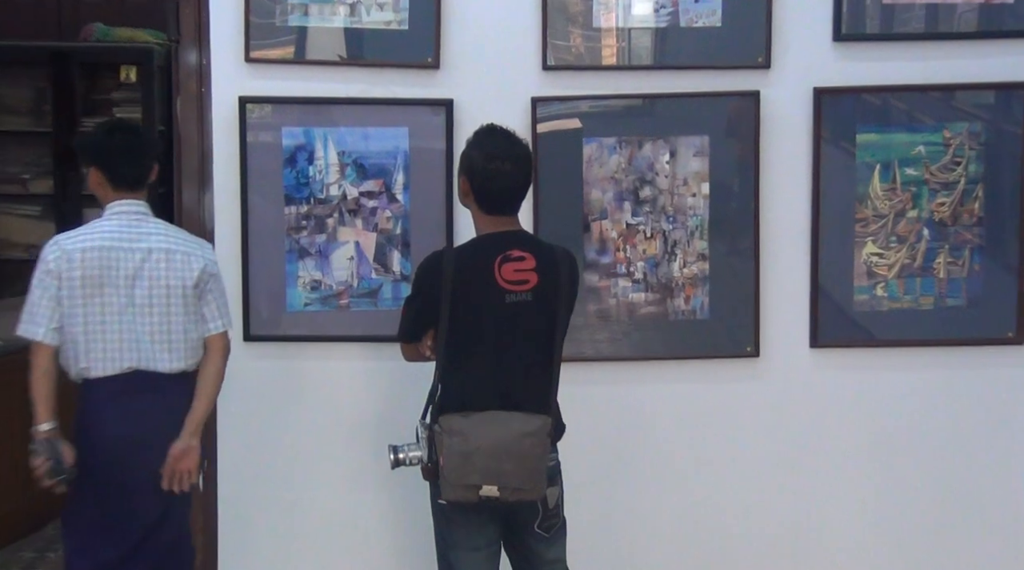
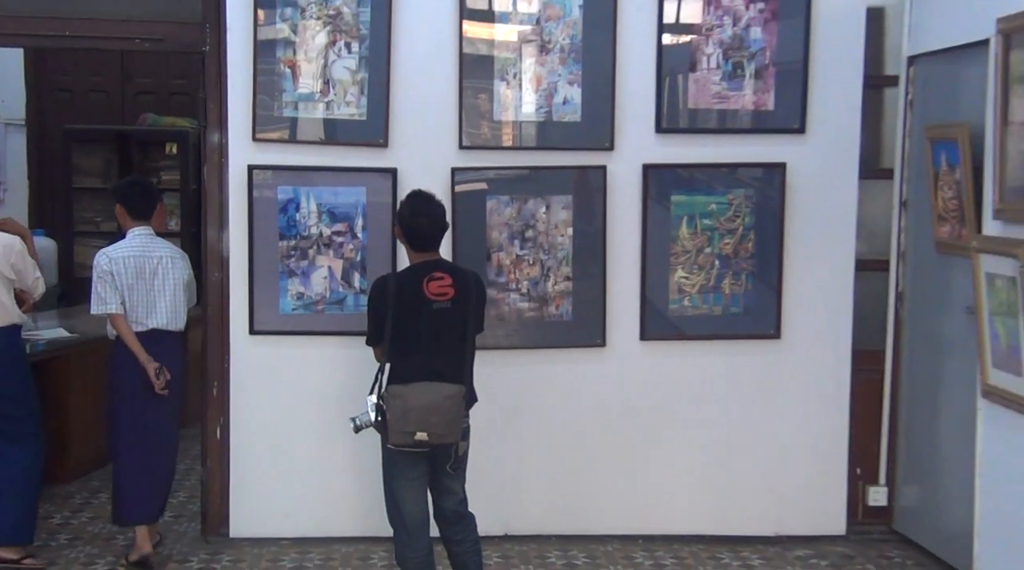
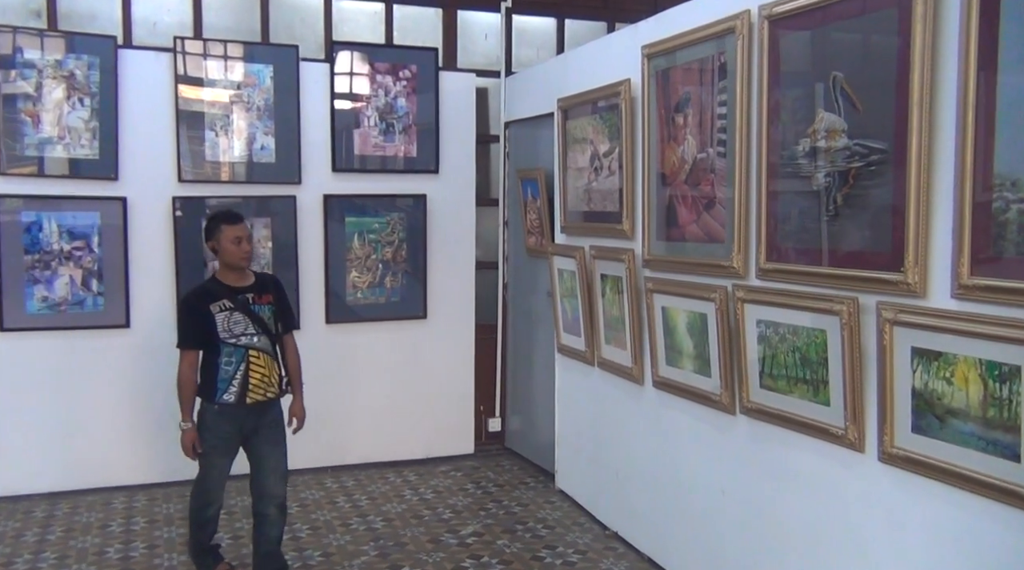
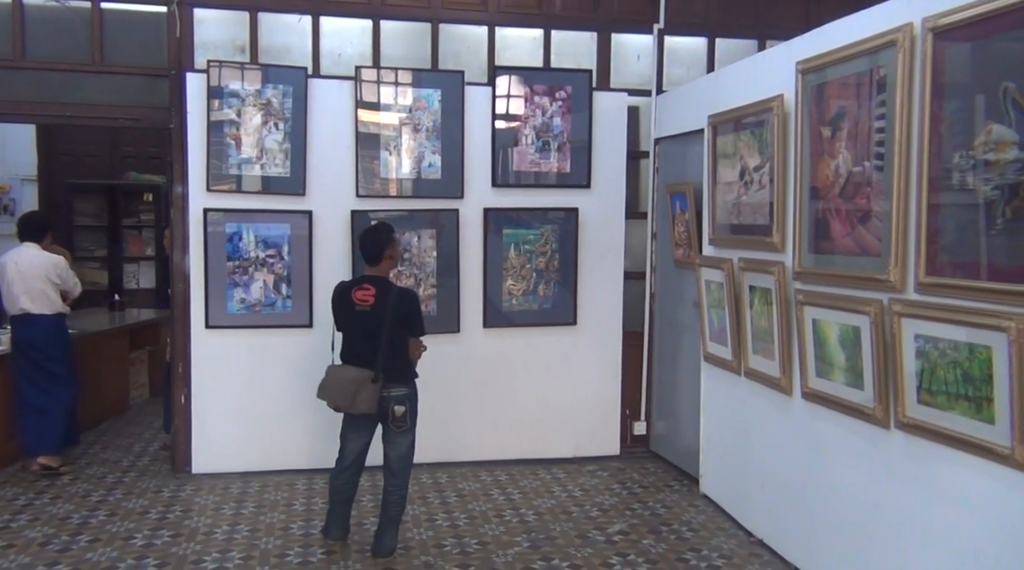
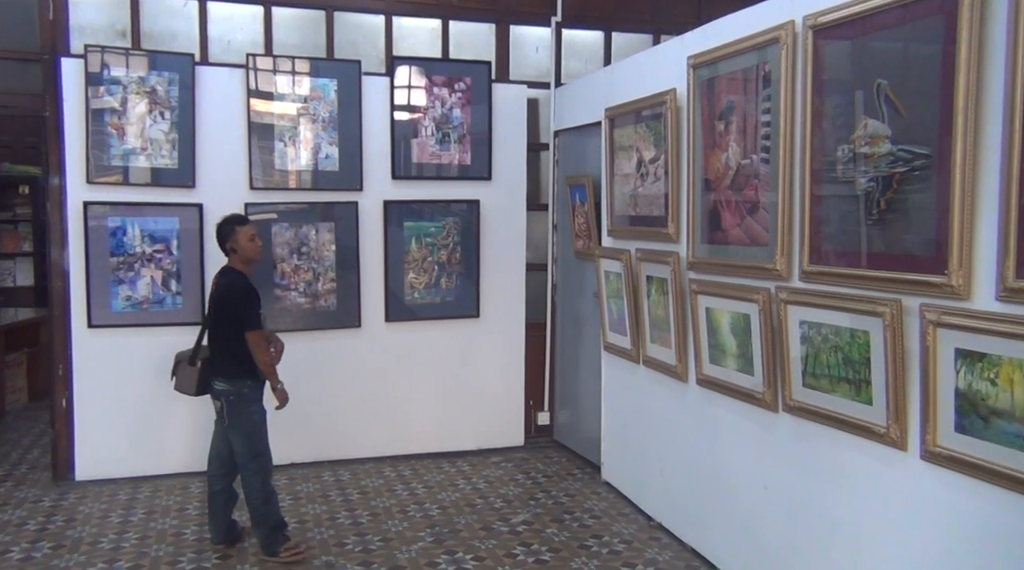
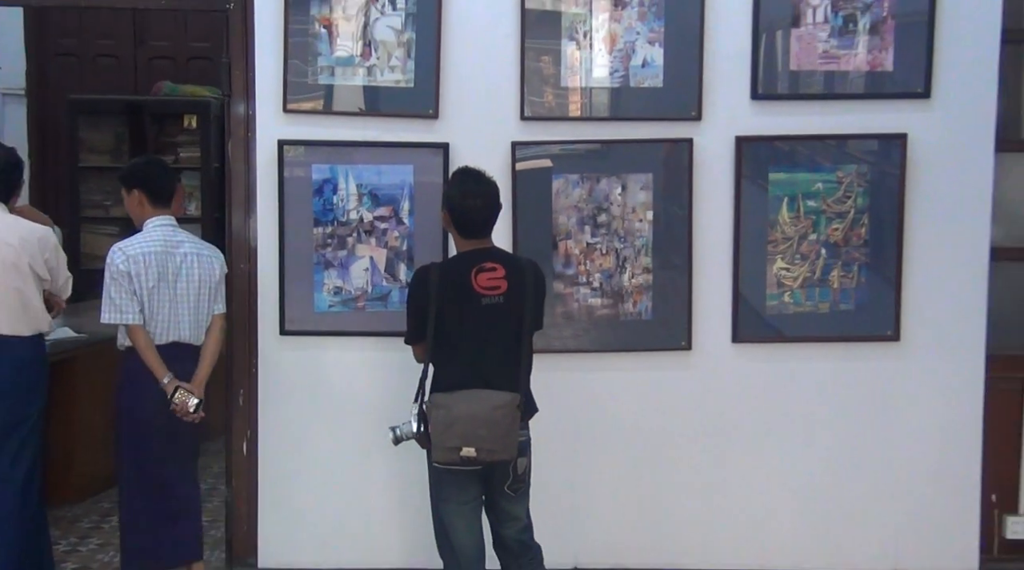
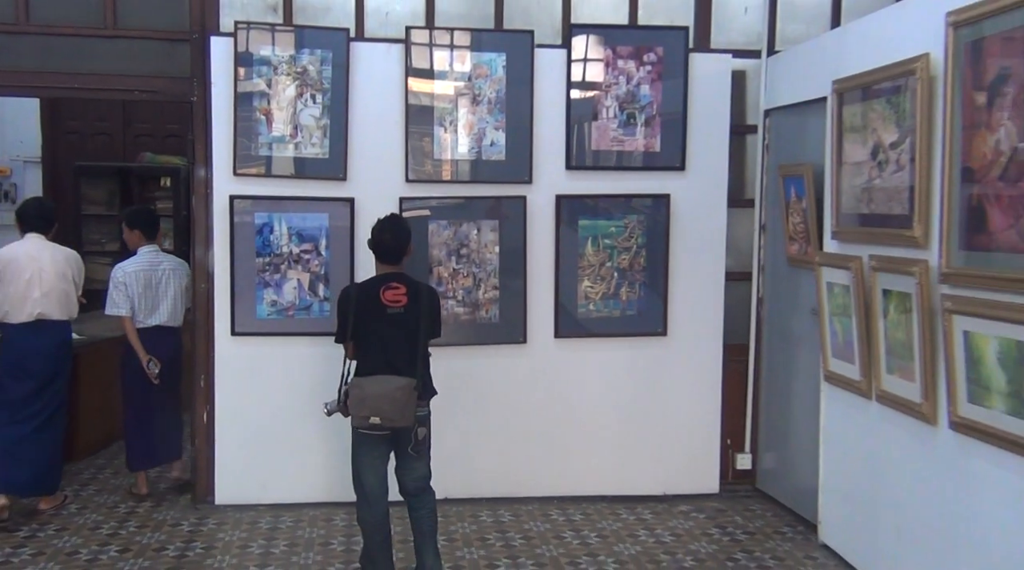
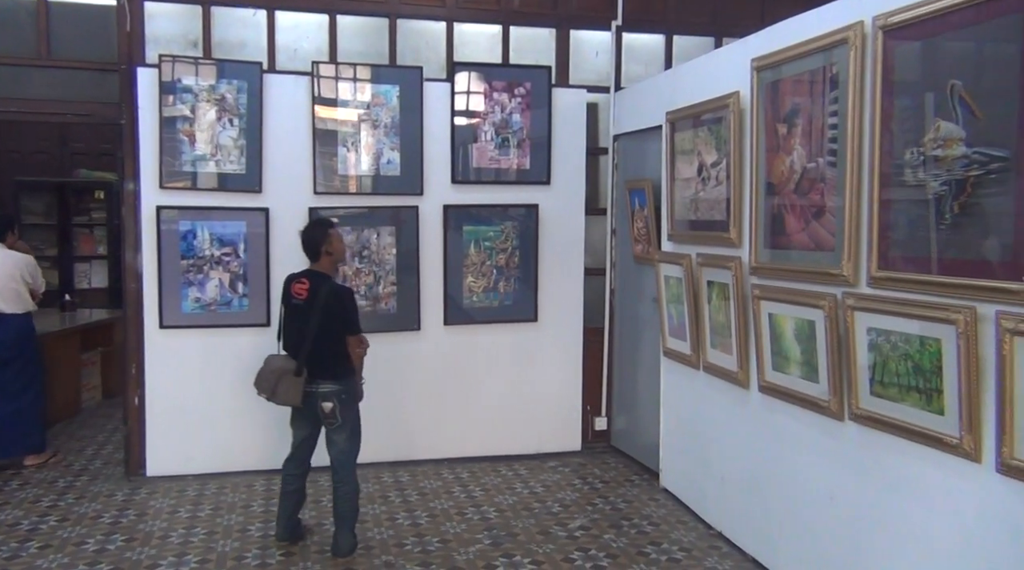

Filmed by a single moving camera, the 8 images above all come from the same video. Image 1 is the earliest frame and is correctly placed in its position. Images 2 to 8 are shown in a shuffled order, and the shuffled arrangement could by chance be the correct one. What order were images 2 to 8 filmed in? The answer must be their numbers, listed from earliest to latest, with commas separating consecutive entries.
6, 2, 7, 4, 8, 5, 3
